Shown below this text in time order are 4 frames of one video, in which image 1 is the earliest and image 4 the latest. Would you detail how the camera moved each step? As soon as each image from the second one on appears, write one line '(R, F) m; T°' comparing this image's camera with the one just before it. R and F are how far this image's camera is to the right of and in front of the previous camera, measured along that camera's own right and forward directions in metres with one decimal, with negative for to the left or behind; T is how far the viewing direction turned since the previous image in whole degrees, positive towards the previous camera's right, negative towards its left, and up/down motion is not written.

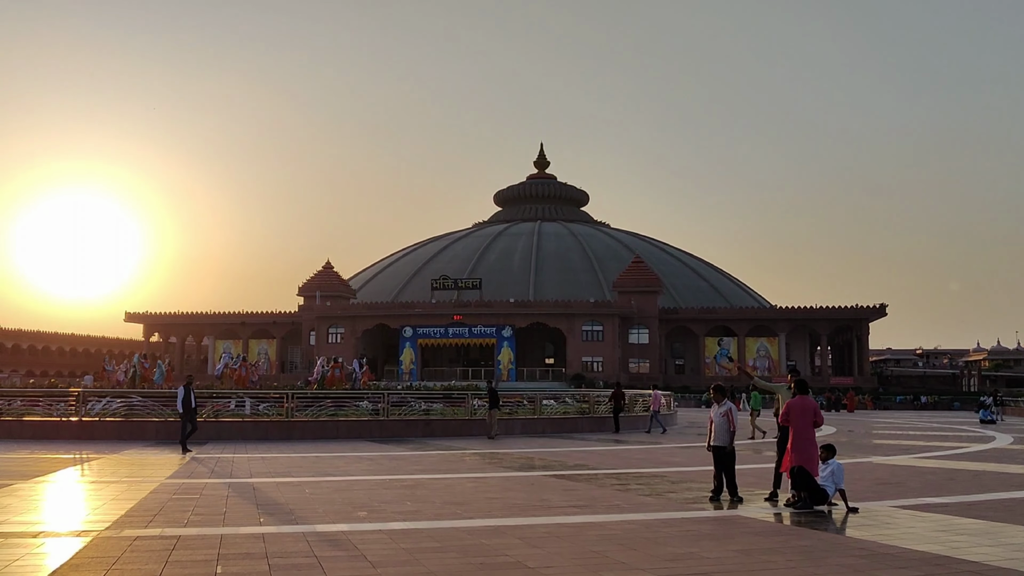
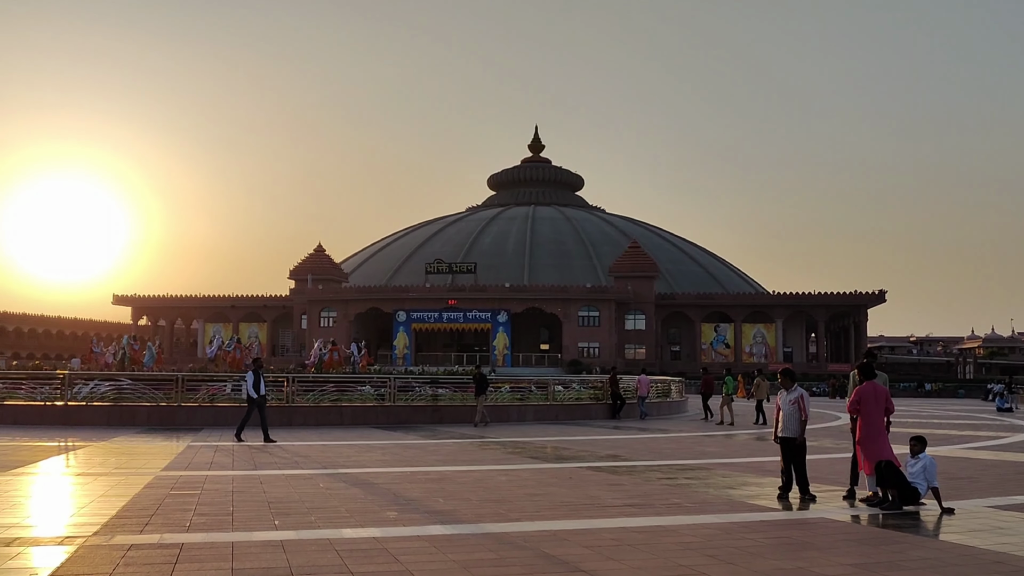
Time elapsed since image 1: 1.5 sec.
(-0.5, +1.2) m; +1°
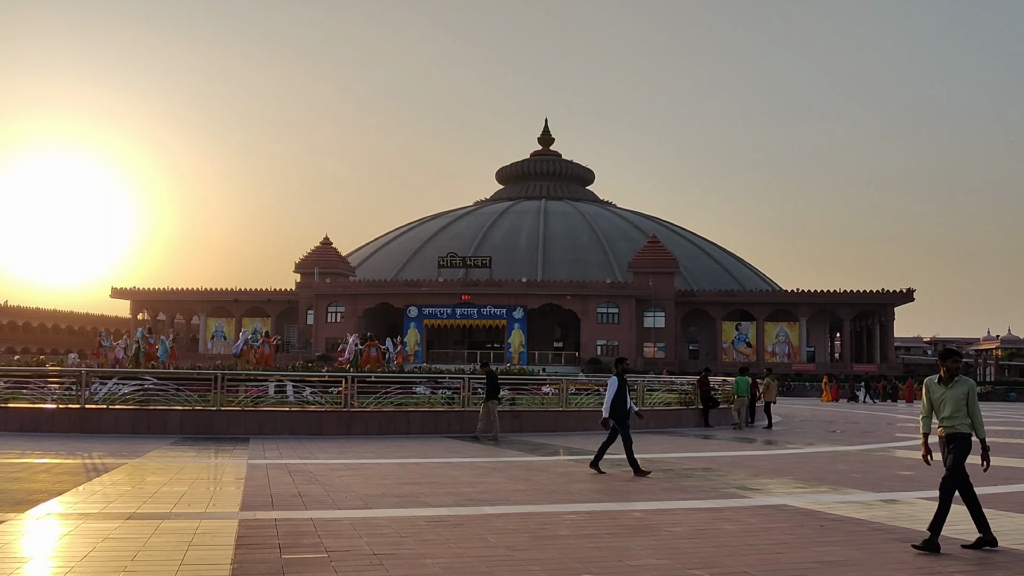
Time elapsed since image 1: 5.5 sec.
(-1.9, +2.9) m; 0°
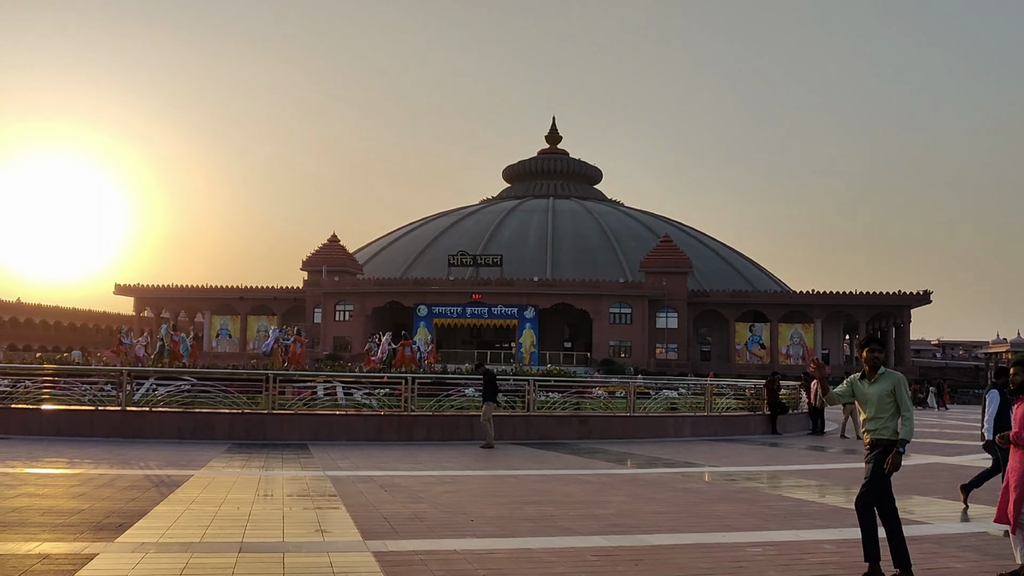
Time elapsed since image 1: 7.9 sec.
(-1.3, +1.2) m; 0°
